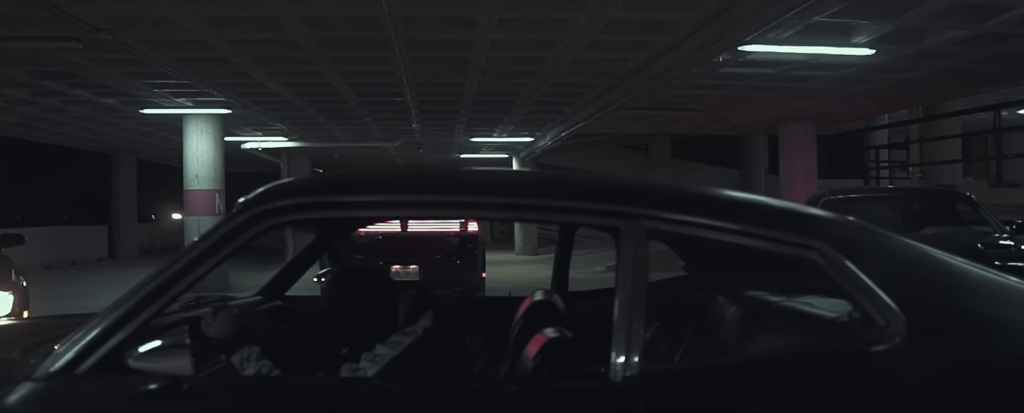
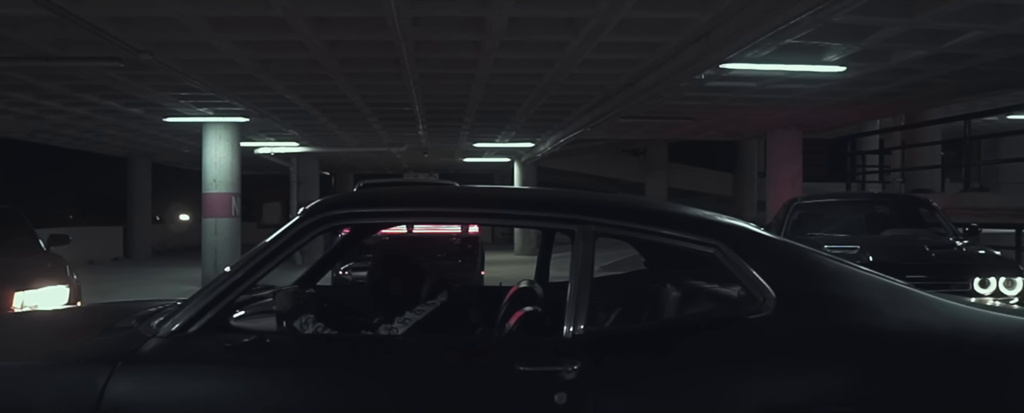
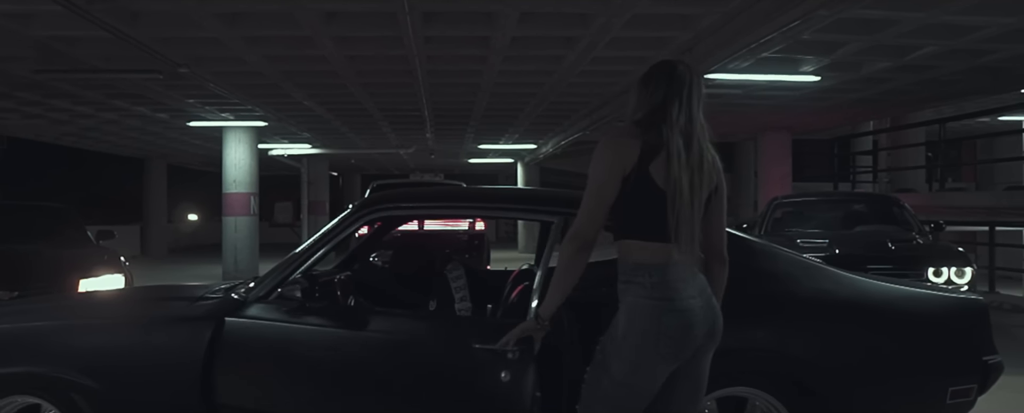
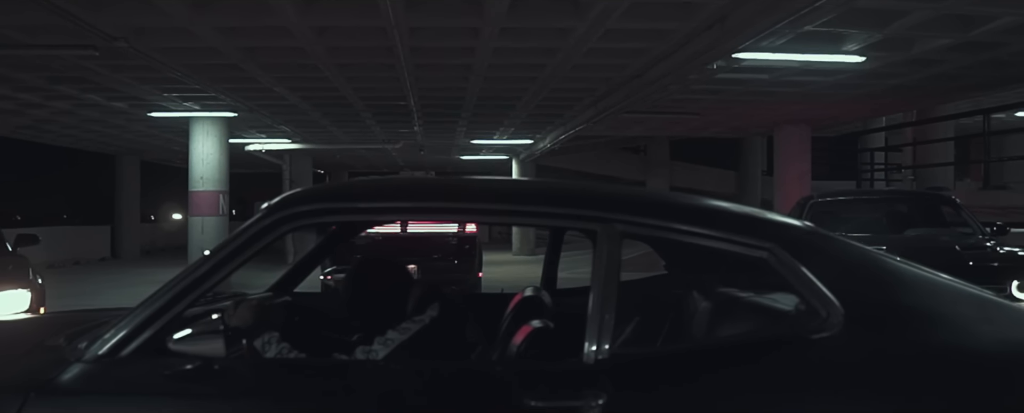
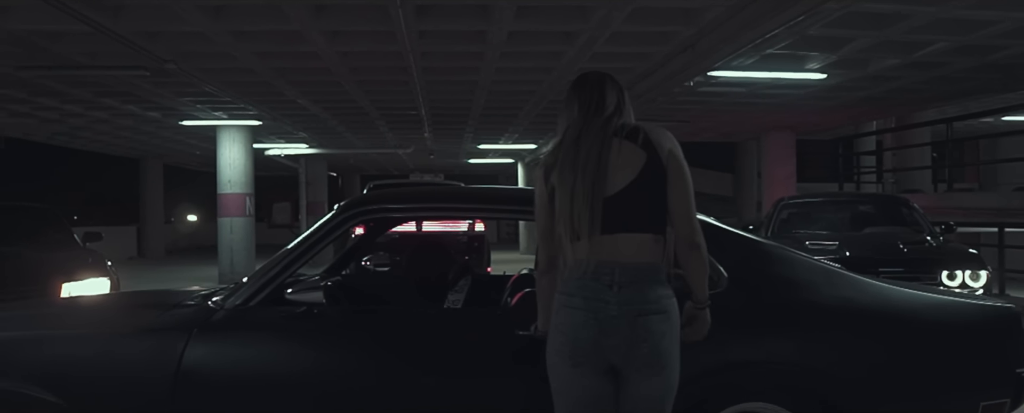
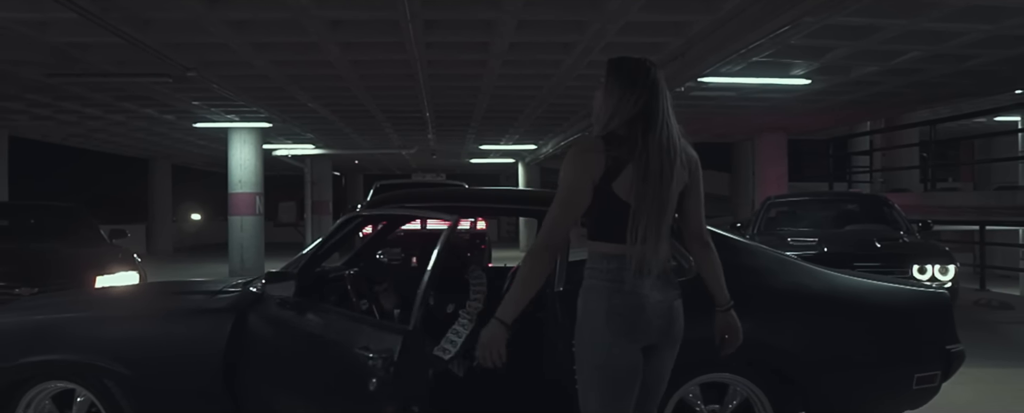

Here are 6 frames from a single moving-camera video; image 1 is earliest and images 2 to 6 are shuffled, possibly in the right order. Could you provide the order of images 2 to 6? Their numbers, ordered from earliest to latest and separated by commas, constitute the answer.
4, 2, 5, 3, 6
